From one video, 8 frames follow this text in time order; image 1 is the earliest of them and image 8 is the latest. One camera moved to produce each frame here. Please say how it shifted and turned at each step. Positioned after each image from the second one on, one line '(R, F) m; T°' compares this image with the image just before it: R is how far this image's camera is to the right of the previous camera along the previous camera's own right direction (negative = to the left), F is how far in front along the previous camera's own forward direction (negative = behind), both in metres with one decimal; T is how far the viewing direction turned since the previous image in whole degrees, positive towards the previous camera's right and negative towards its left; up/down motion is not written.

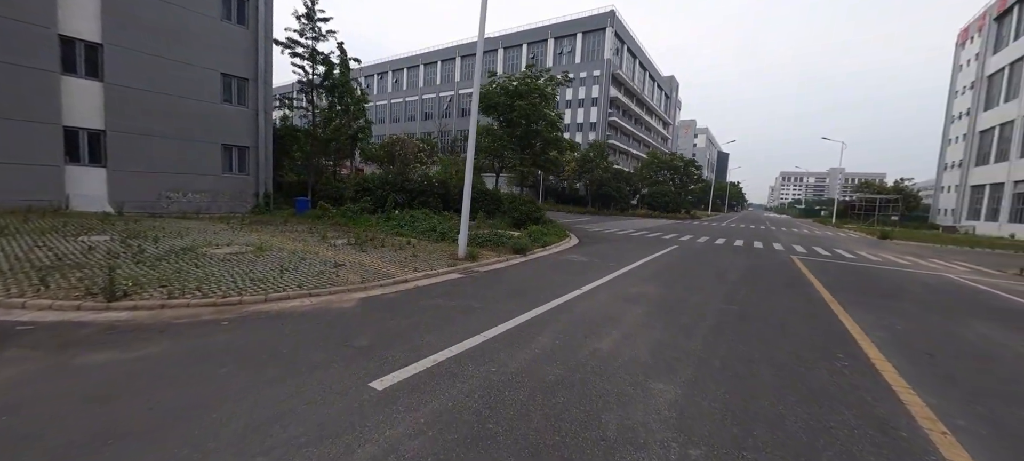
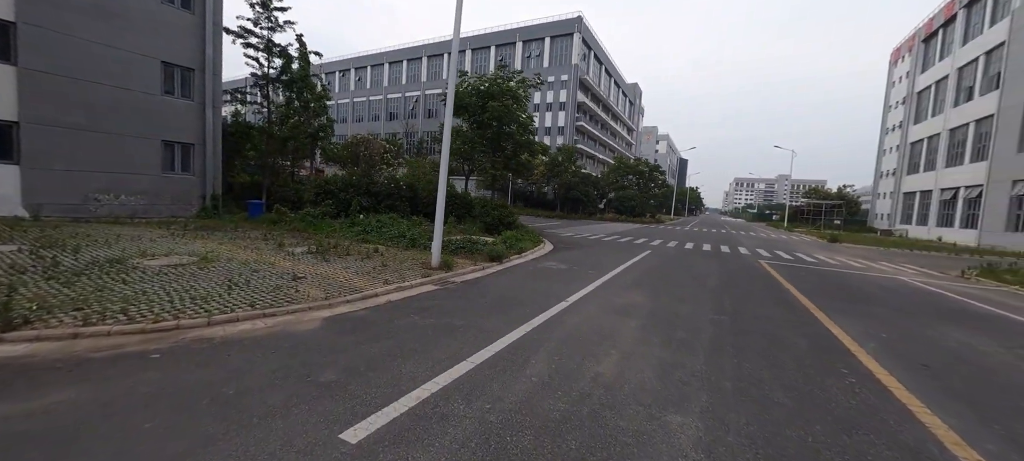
(-0.2, +0.5) m; +5°
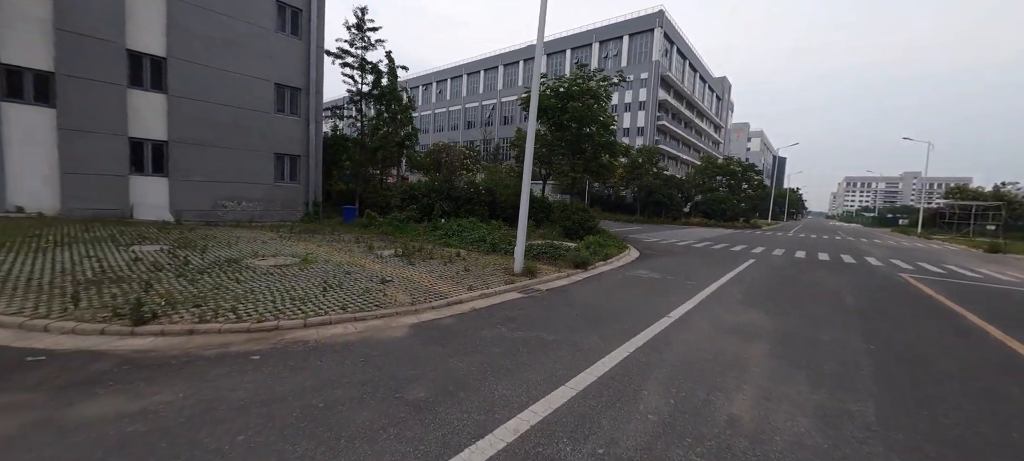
(-0.3, +0.5) m; -11°
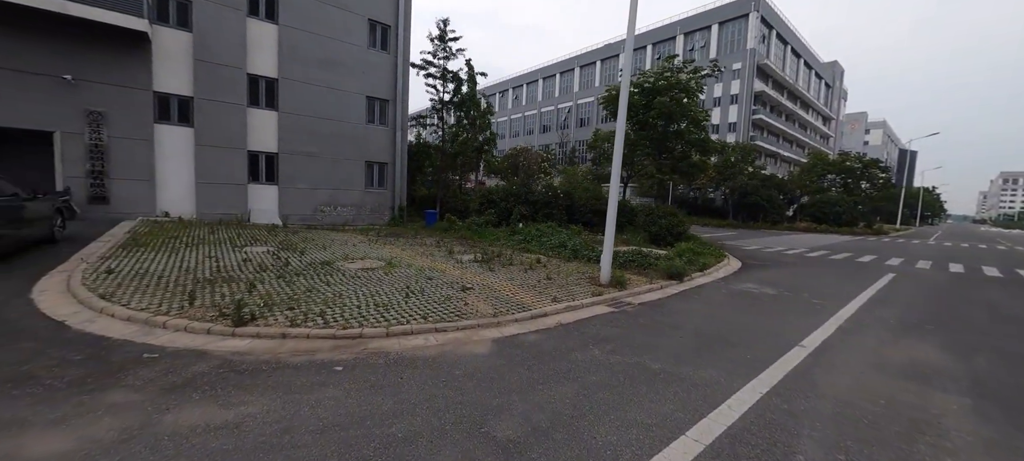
(-0.2, +0.5) m; -11°
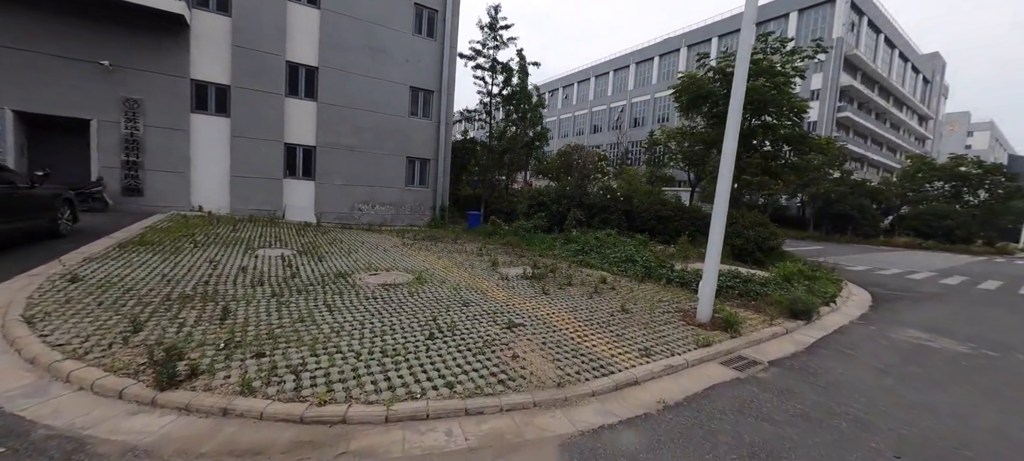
(-0.3, +1.7) m; -7°
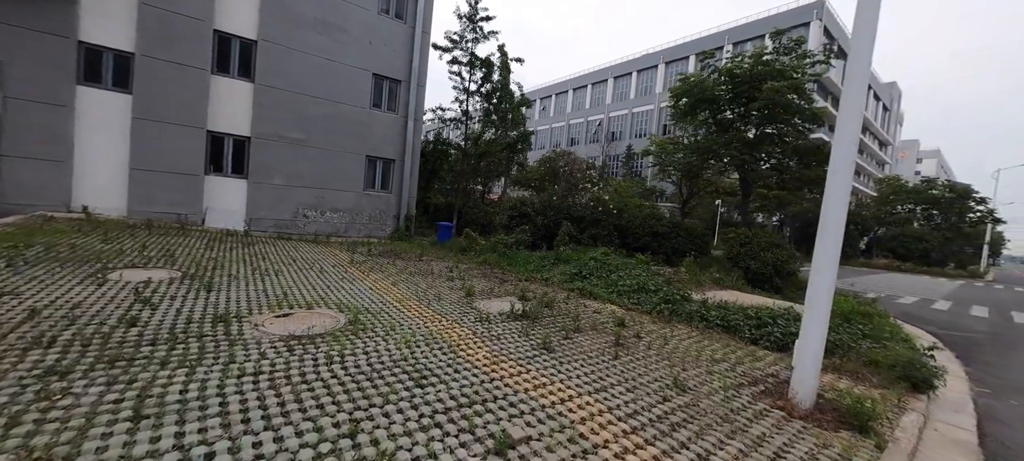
(-0.1, +2.0) m; +4°
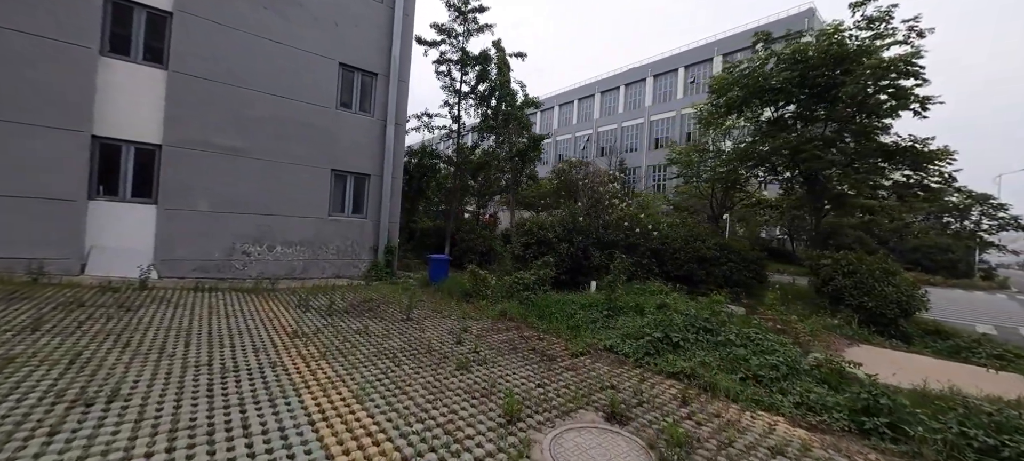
(-0.7, +2.8) m; +3°
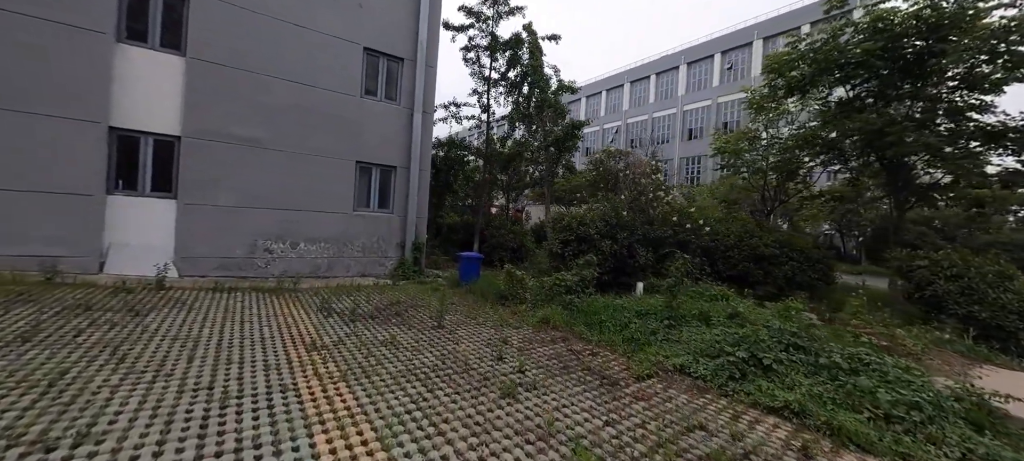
(-0.3, +0.7) m; -4°
